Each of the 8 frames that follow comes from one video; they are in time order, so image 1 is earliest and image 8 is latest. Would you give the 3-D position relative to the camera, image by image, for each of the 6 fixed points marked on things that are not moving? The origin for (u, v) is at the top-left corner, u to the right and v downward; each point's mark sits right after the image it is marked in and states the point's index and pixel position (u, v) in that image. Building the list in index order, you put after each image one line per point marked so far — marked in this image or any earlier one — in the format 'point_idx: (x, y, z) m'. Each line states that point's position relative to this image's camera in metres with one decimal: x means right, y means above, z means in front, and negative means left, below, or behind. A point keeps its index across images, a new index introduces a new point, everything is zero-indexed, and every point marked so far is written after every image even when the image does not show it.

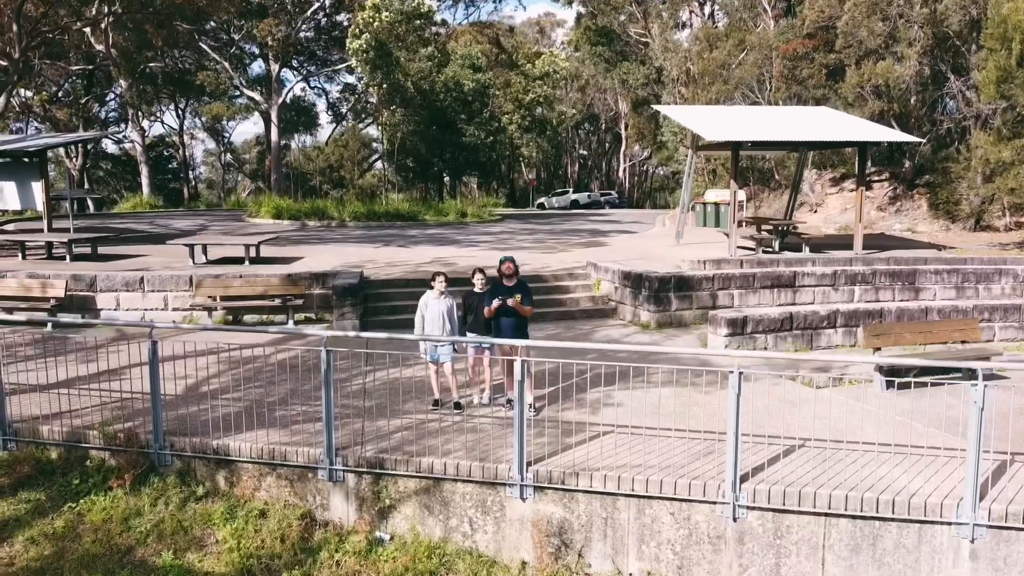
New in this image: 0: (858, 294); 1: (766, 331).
0: (+5.0, -0.1, +11.7) m
1: (+3.0, -0.5, +9.7) m
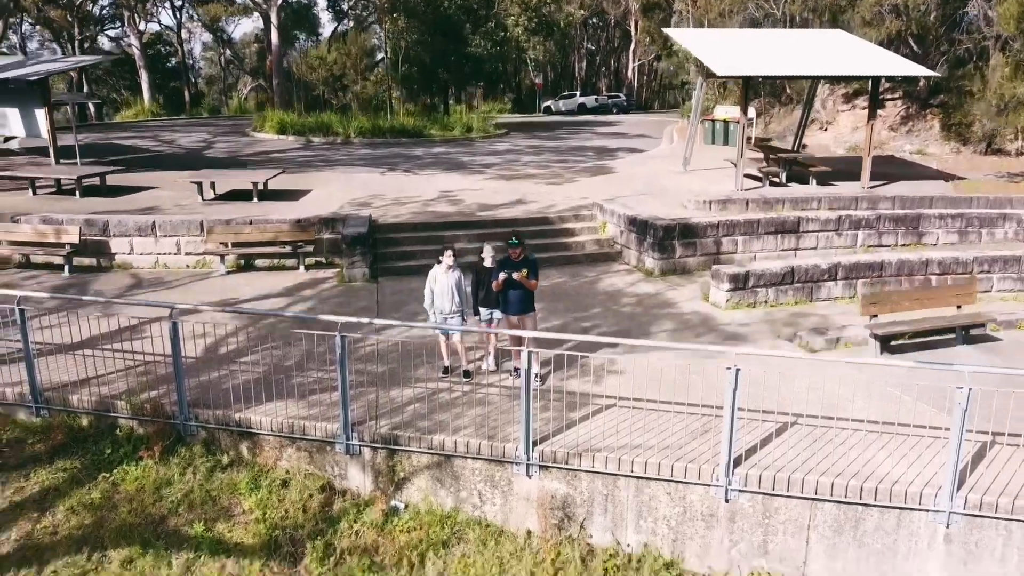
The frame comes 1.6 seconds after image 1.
0: (+5.1, +0.7, +11.8) m
1: (+3.1, 0.0, +9.9) m
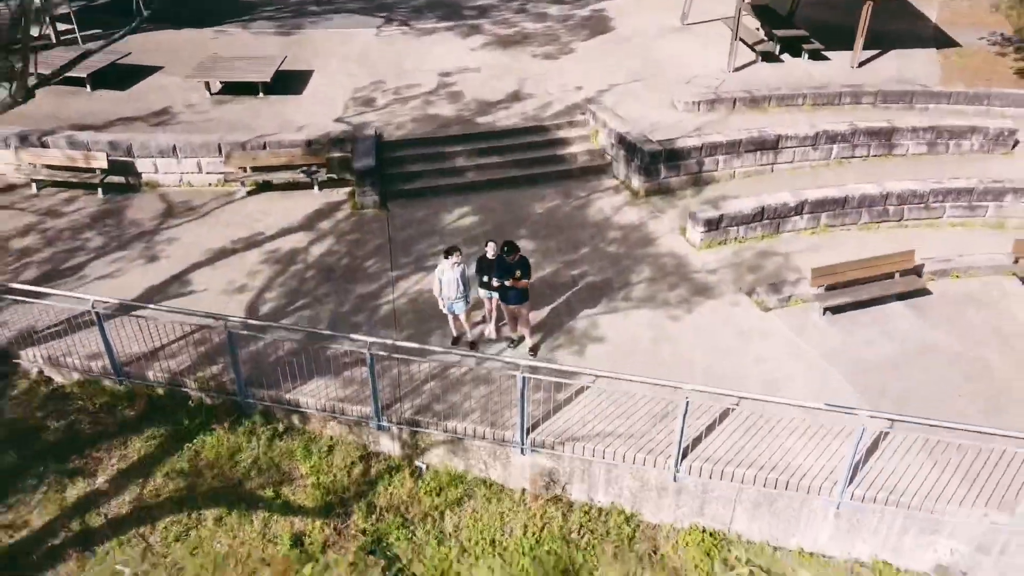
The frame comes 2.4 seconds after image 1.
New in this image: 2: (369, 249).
0: (+5.1, +2.1, +12.6) m
1: (+3.1, +0.9, +11.0) m
2: (-1.9, +0.5, +10.9) m
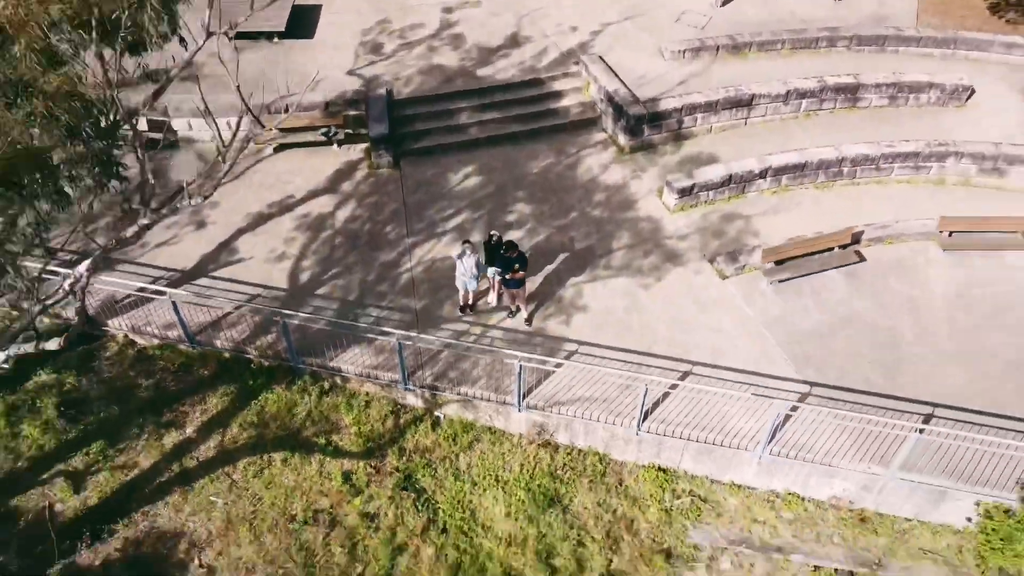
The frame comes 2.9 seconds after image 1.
0: (+5.0, +3.1, +13.9) m
1: (+3.1, +1.5, +12.6) m
2: (-1.9, +1.2, +12.6) m
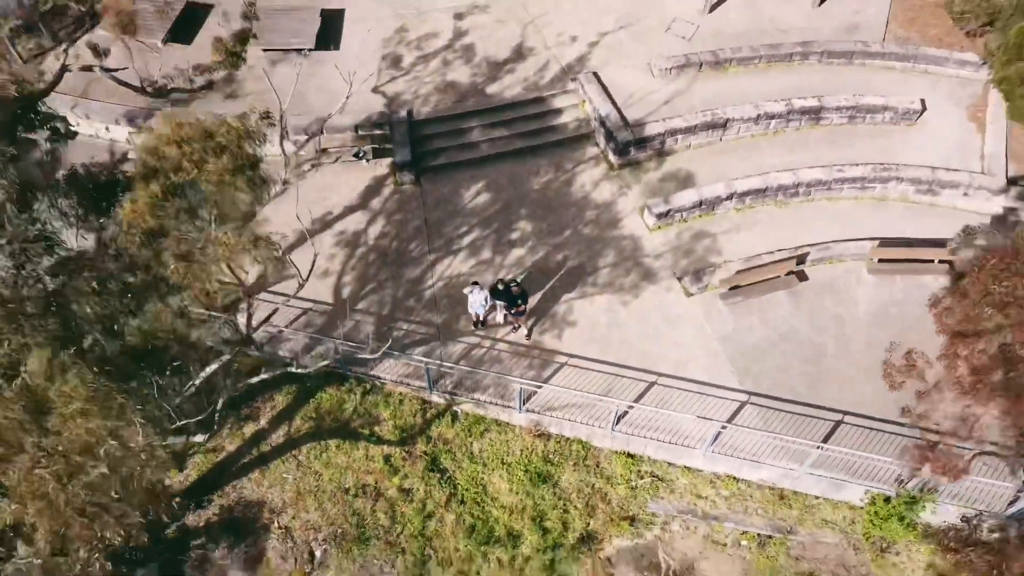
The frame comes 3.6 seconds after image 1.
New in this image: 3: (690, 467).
0: (+5.1, +3.2, +15.9) m
1: (+3.1, +1.4, +14.9) m
2: (-1.9, +1.1, +15.0) m
3: (+3.0, -2.9, +13.2) m
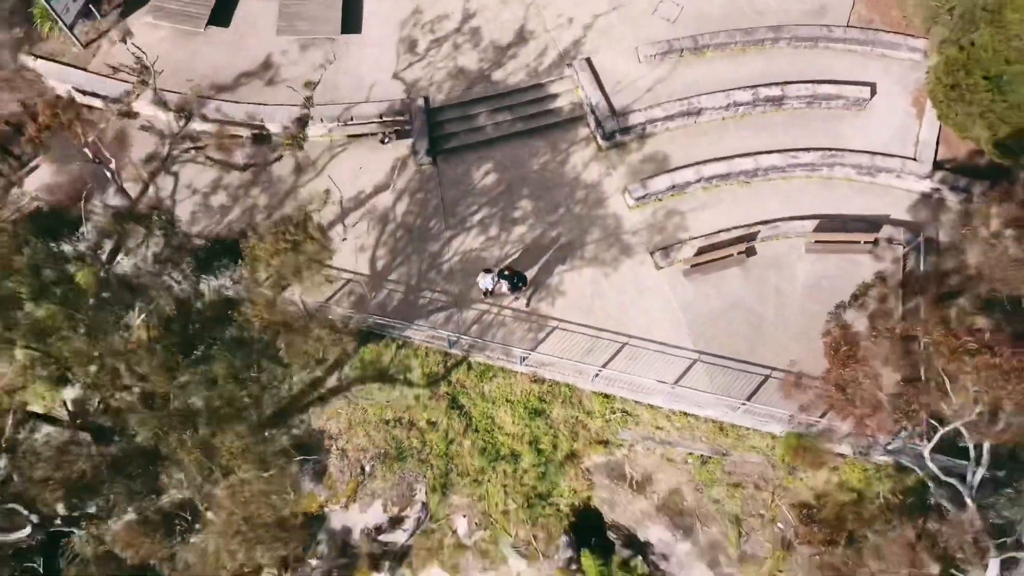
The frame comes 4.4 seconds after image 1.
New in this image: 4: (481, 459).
0: (+5.2, +4.0, +18.4) m
1: (+3.2, +2.1, +17.8) m
2: (-1.8, +1.8, +18.0) m
3: (+3.0, -2.5, +17.1) m
4: (-0.6, -3.6, +17.4) m
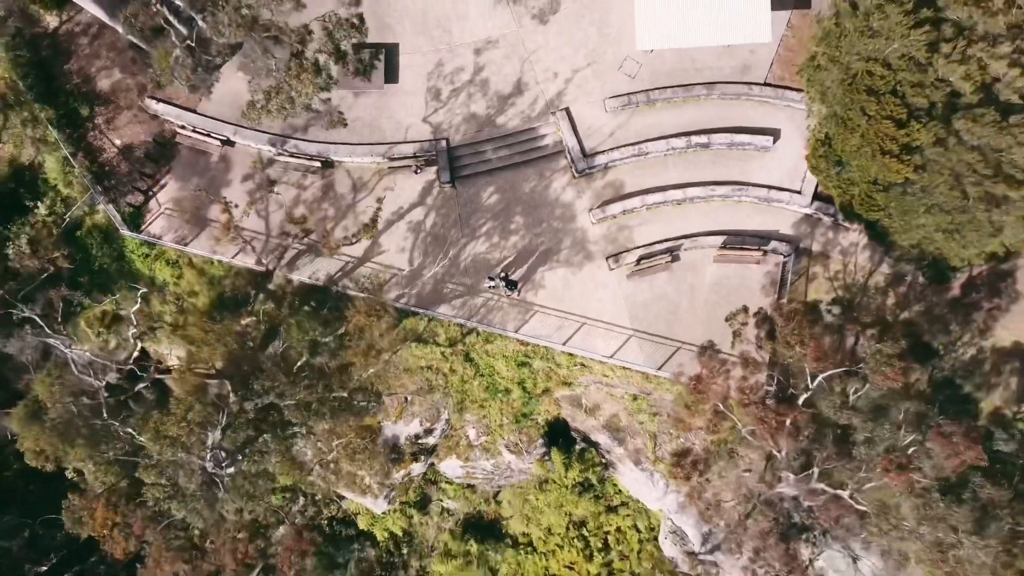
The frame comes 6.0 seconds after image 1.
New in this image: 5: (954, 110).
0: (+5.1, +4.2, +25.1) m
1: (+3.1, +2.2, +25.0) m
2: (-1.9, +2.1, +25.2) m
3: (+2.8, -2.3, +25.4) m
4: (-0.8, -3.3, +25.8) m
5: (+10.7, +4.3, +19.6) m
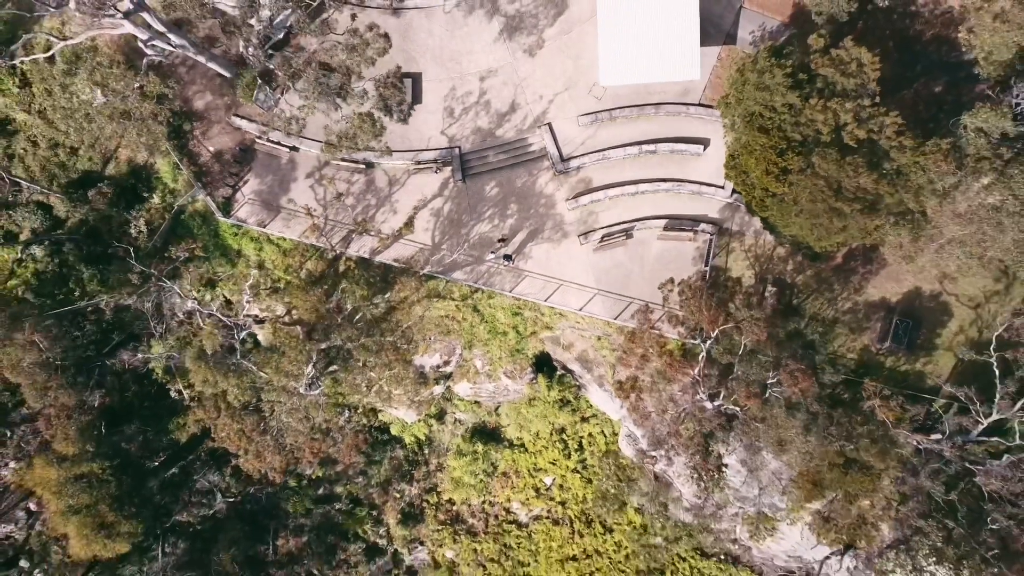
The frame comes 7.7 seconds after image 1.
0: (+5.0, +5.4, +33.4) m
1: (+2.9, +3.4, +33.5) m
2: (-2.1, +3.3, +33.7) m
3: (+2.7, -1.1, +34.3) m
4: (-1.0, -2.0, +34.9) m
5: (+10.6, +5.0, +28.0) m
